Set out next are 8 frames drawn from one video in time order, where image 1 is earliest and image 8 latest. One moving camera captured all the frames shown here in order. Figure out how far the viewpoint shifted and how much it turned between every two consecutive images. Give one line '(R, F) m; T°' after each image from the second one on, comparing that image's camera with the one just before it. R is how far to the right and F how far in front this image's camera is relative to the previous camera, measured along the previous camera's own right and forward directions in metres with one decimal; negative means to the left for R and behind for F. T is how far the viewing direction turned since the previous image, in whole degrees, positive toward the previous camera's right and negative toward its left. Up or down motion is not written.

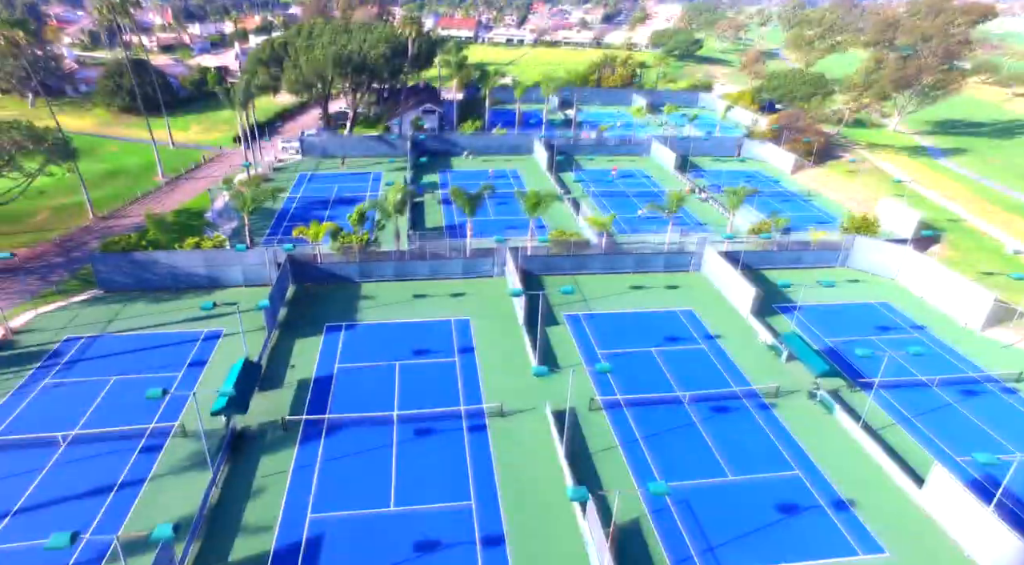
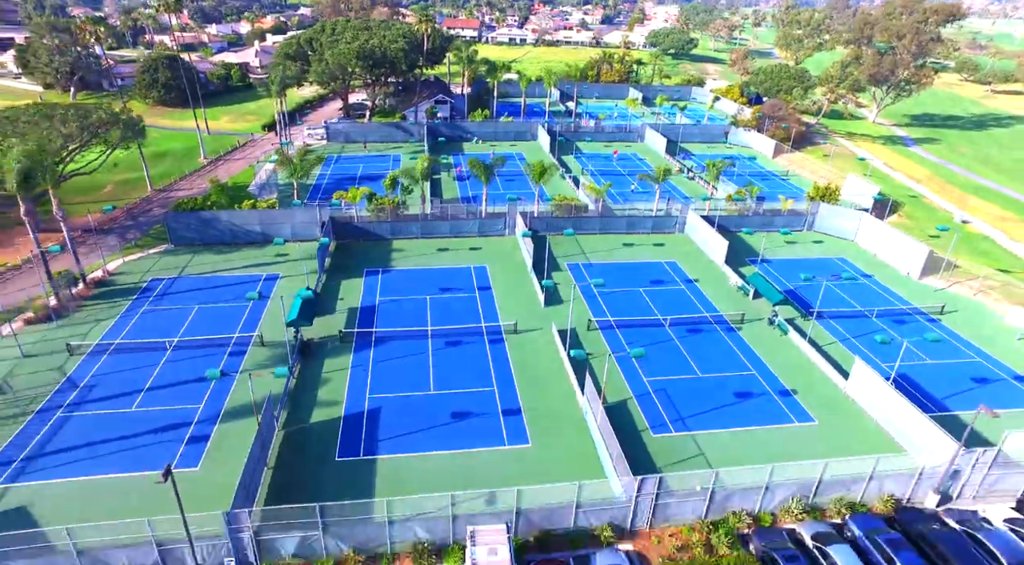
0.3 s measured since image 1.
(-0.7, -6.9) m; 0°
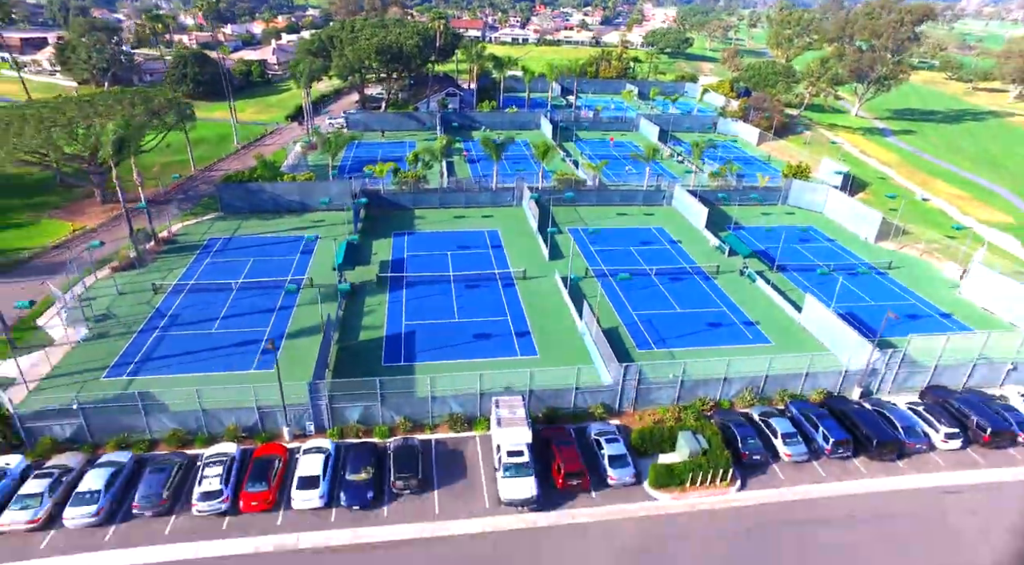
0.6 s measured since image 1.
(-0.6, -6.6) m; 0°
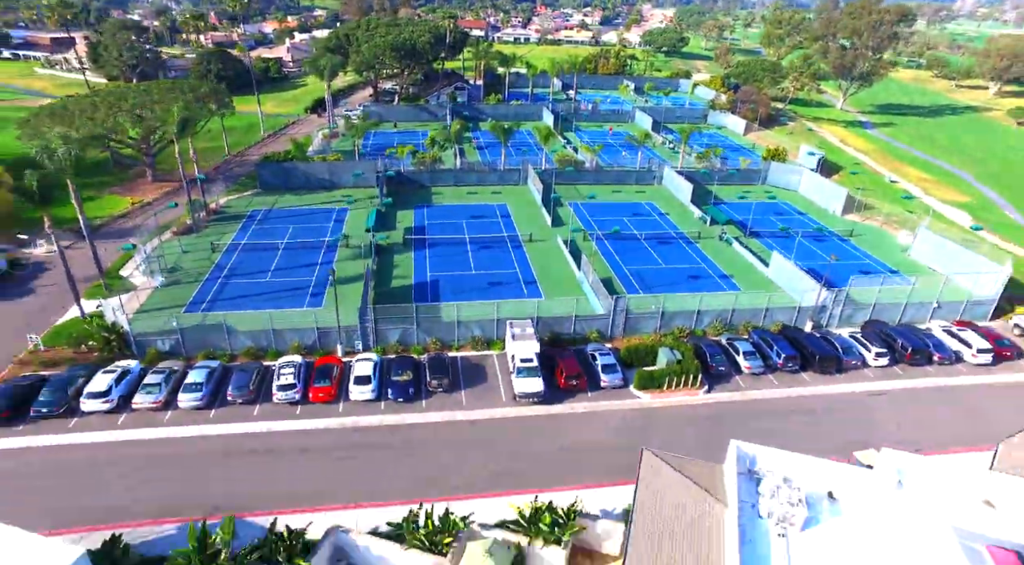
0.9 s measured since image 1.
(-0.6, -6.5) m; 0°
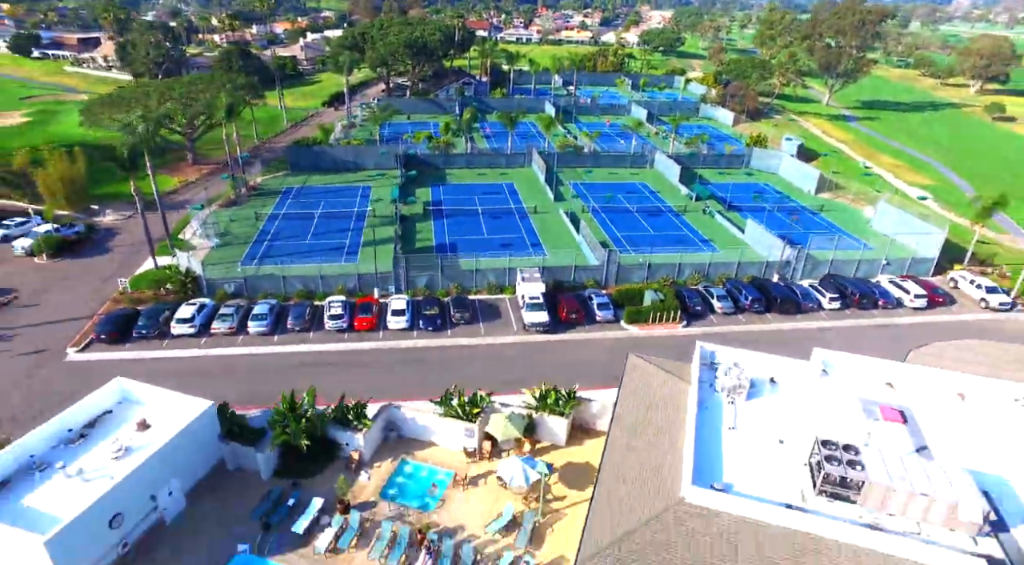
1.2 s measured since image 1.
(-0.6, -6.4) m; 0°
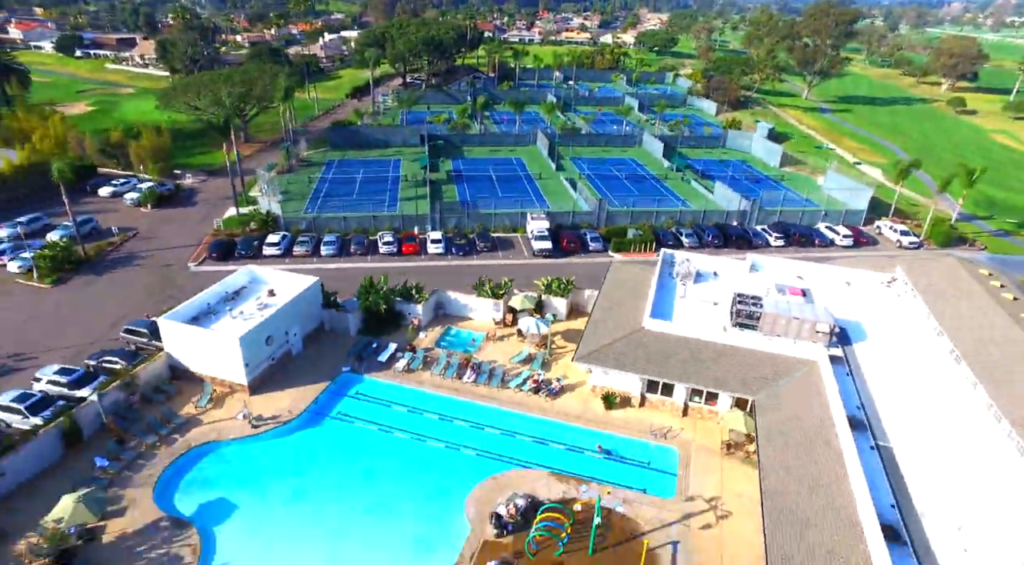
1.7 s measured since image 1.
(-0.9, -10.8) m; 0°
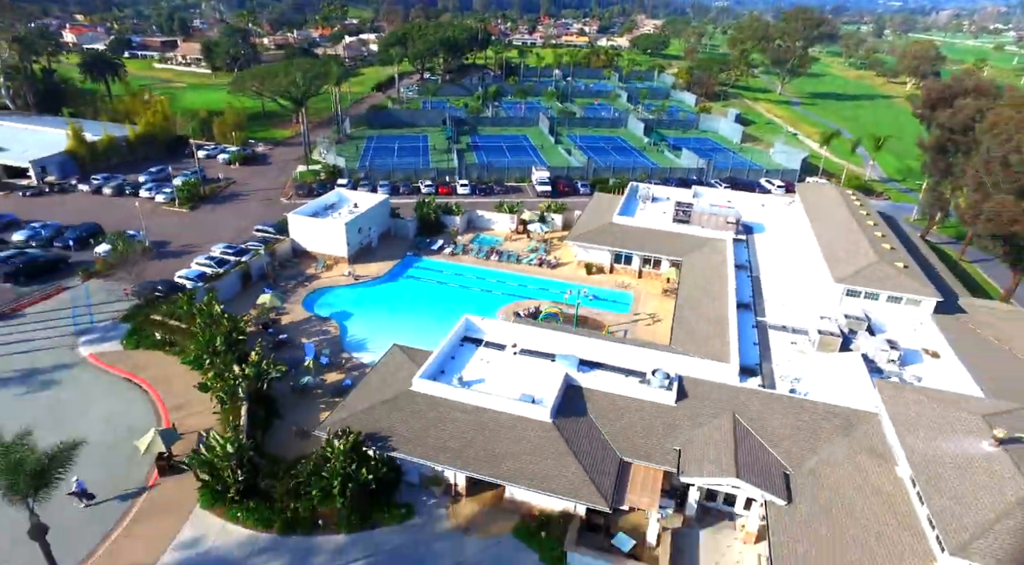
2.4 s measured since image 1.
(-0.8, -15.3) m; 0°
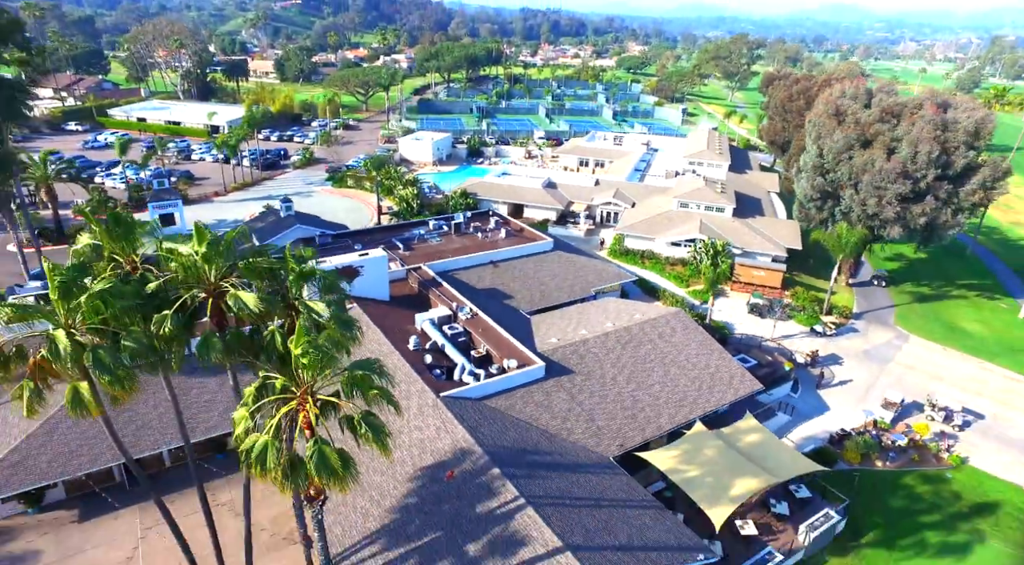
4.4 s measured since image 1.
(-1.3, -36.1) m; 0°
